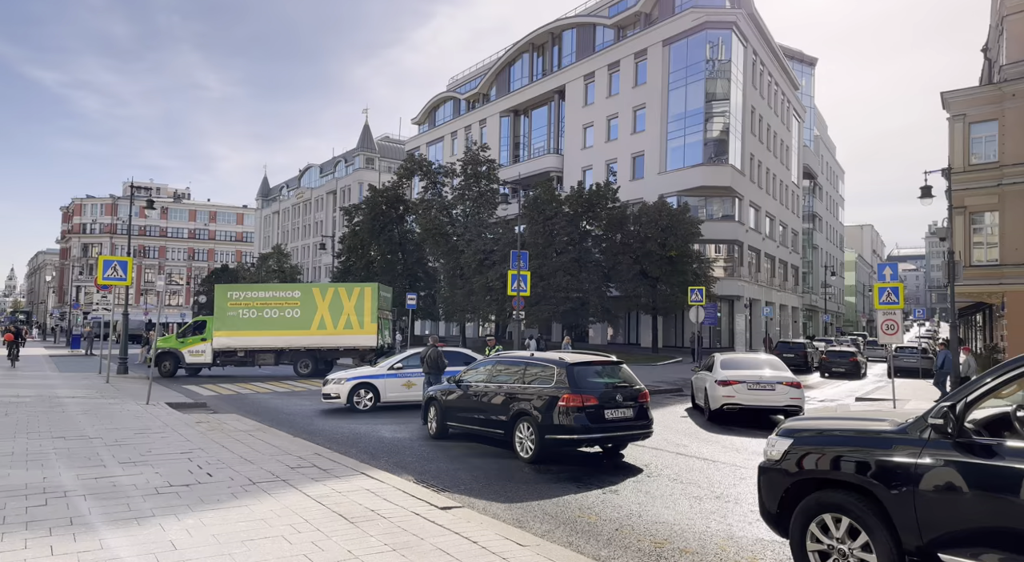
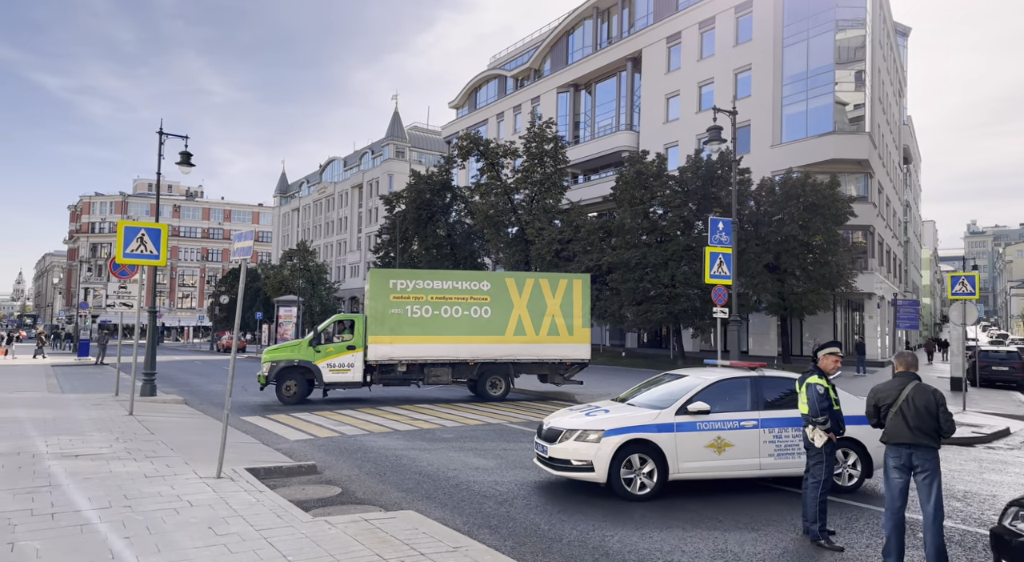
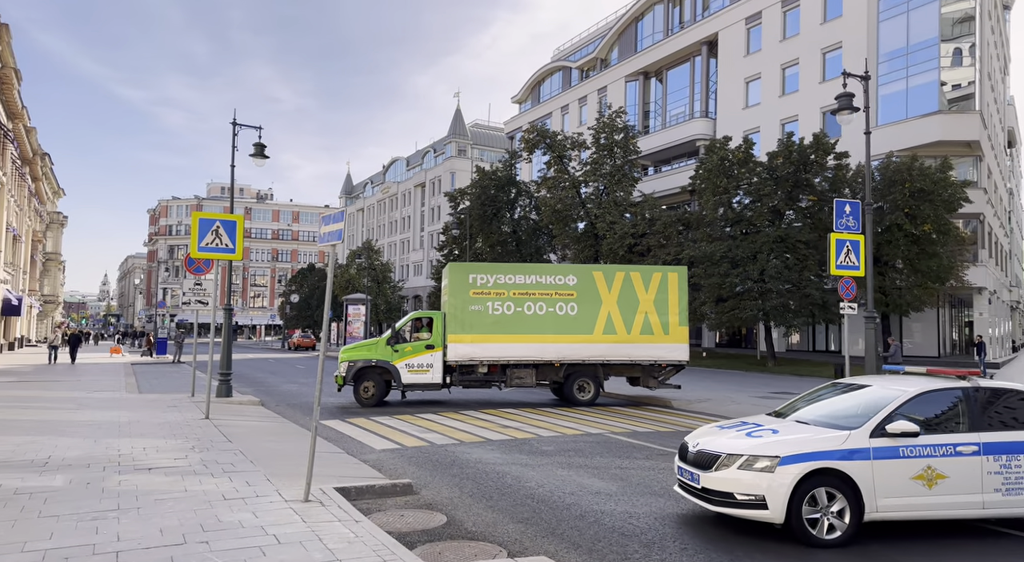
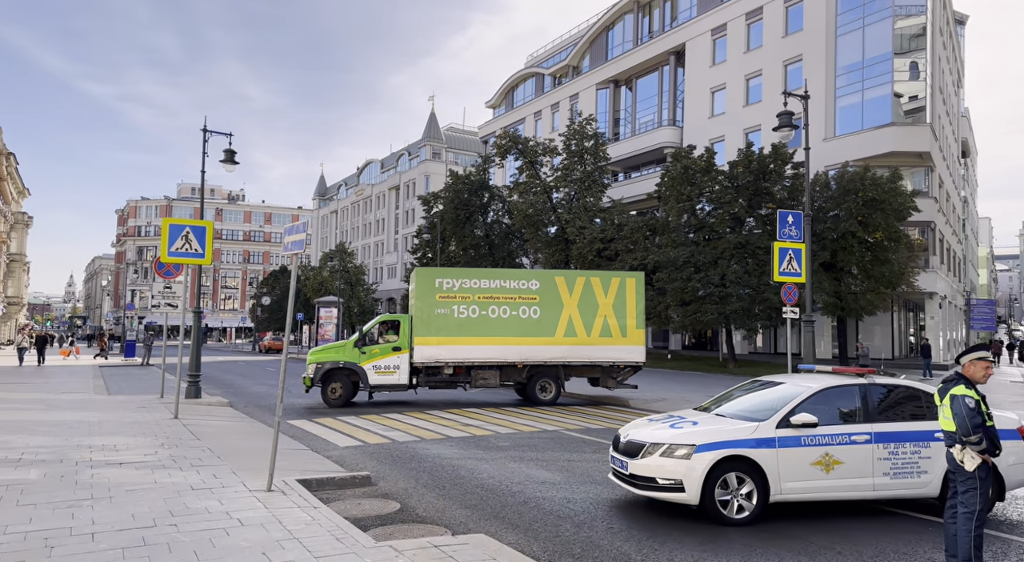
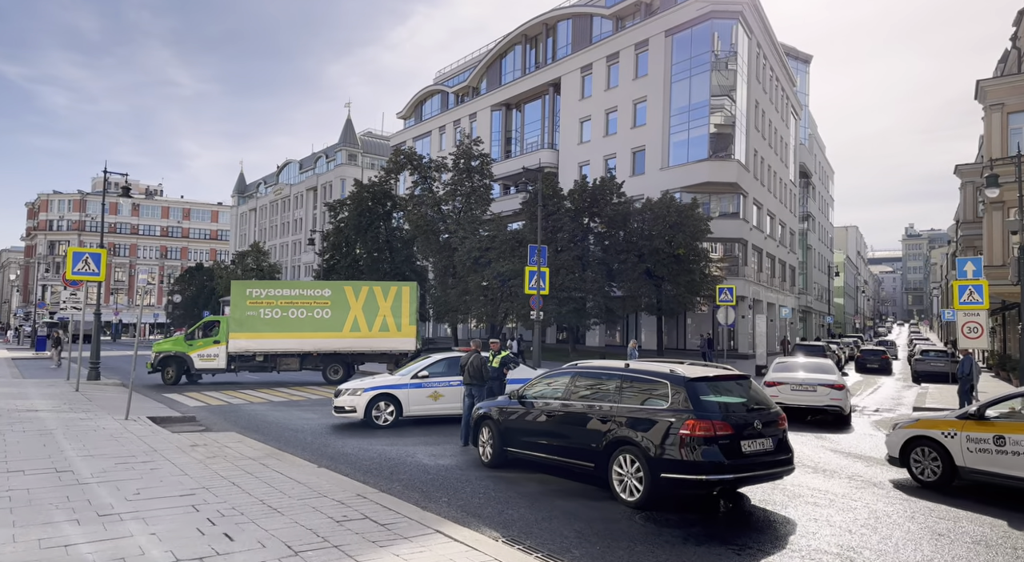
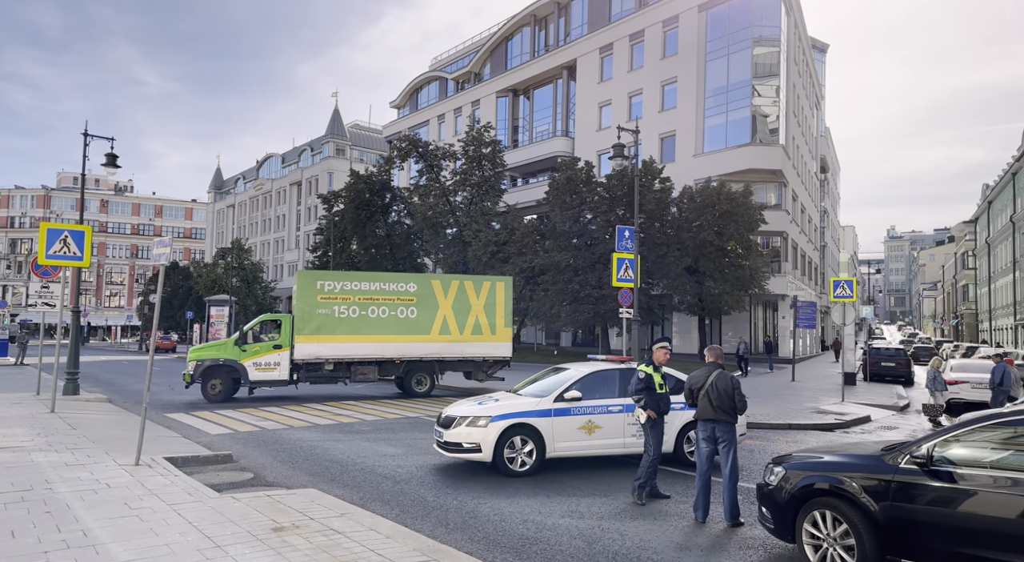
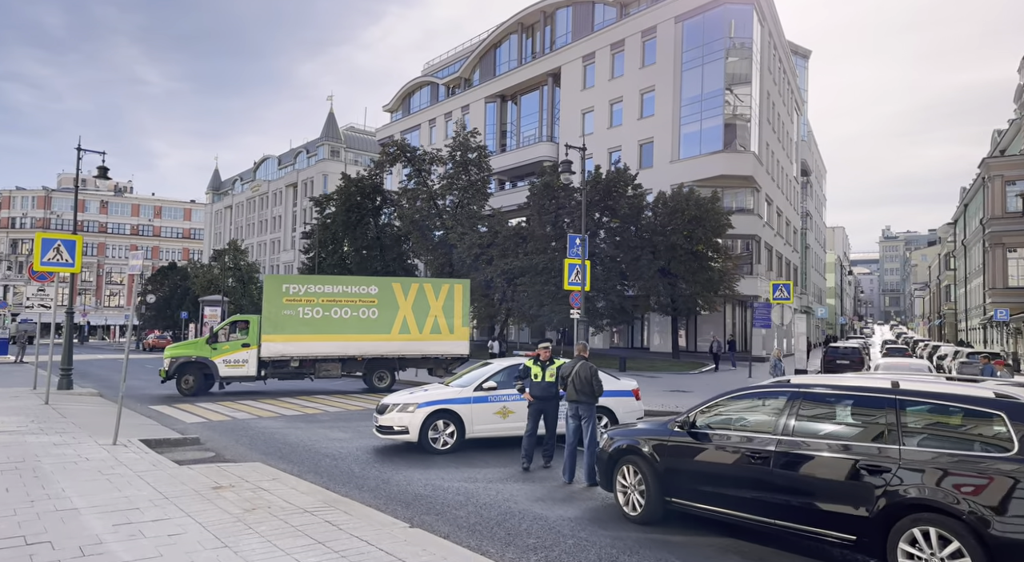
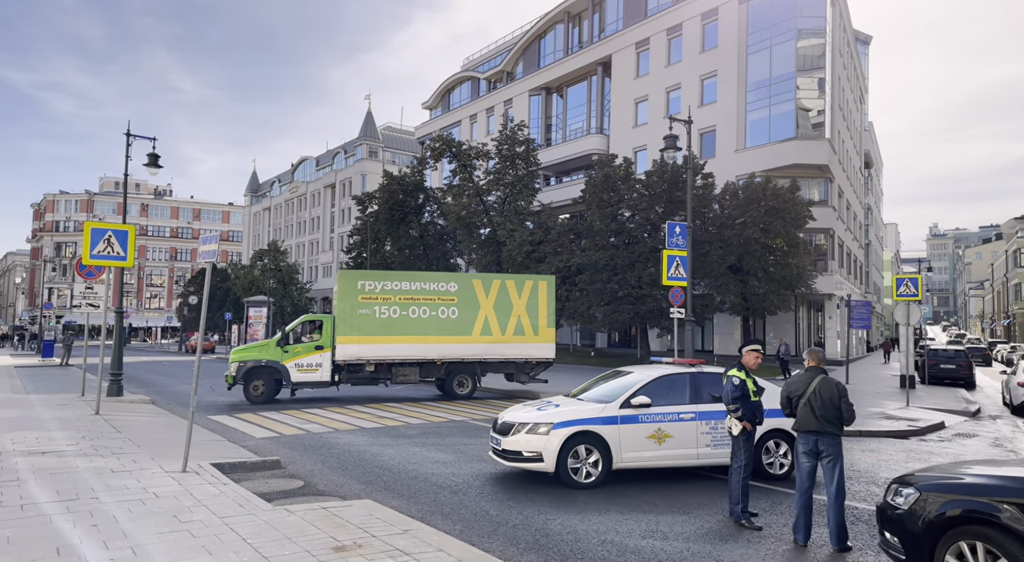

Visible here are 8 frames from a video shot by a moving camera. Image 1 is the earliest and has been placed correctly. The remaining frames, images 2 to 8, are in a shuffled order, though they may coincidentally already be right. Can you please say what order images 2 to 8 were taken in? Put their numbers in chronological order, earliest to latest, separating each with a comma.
5, 7, 6, 8, 2, 4, 3
